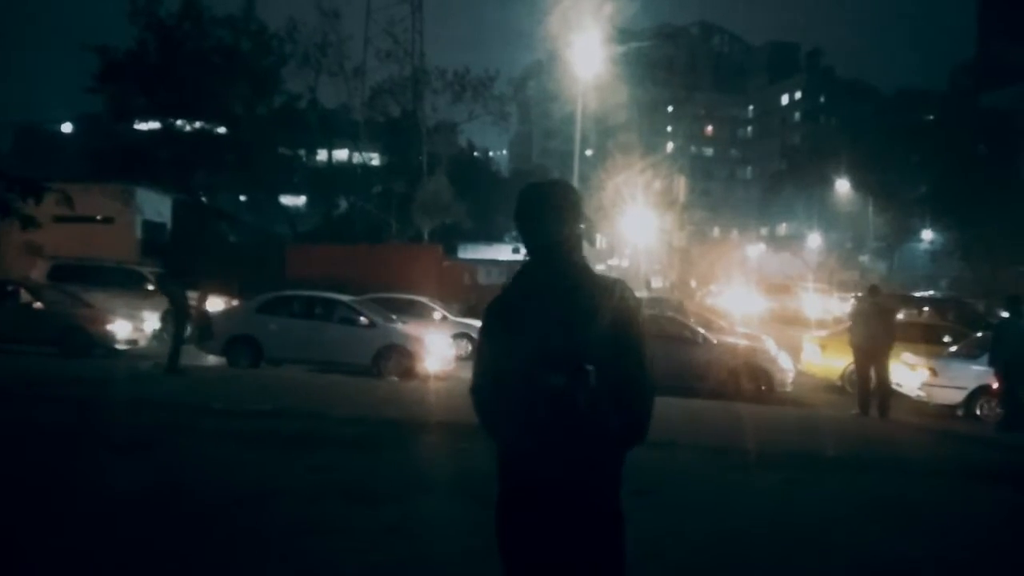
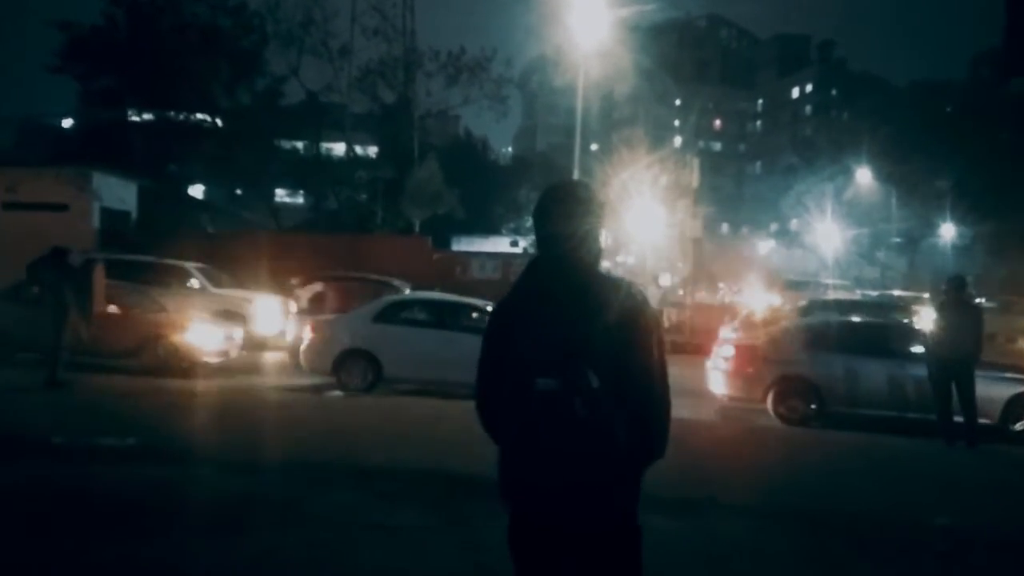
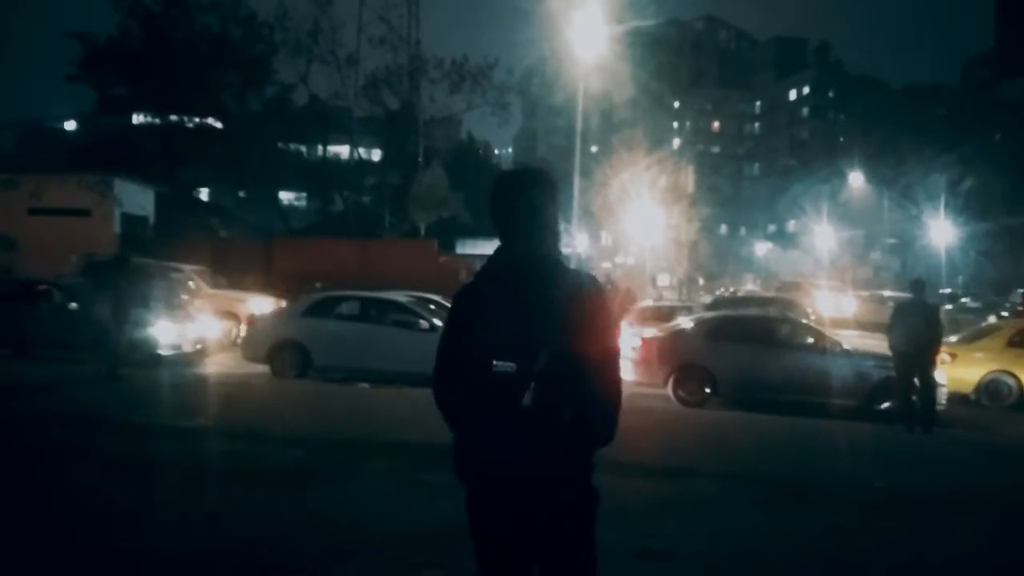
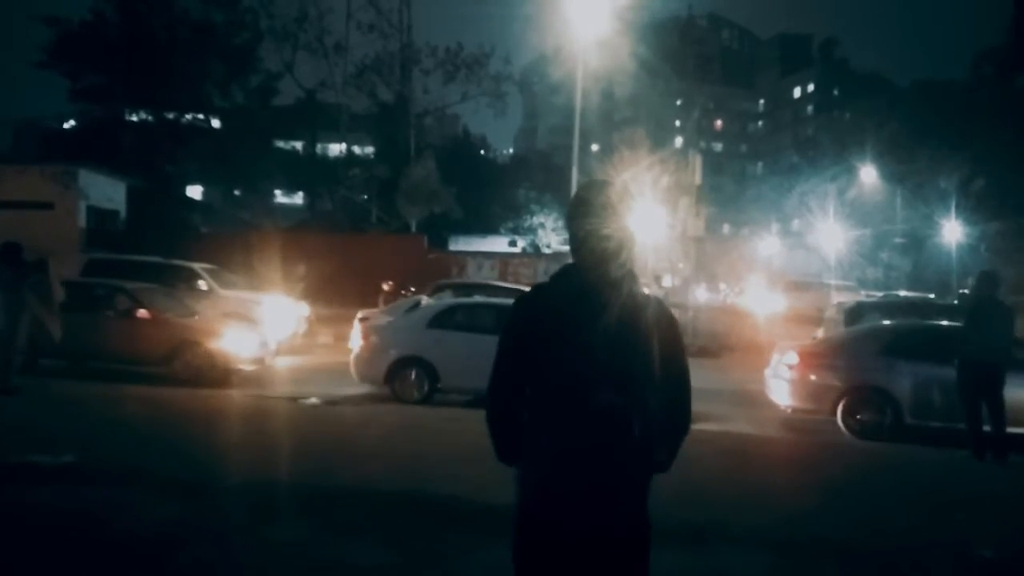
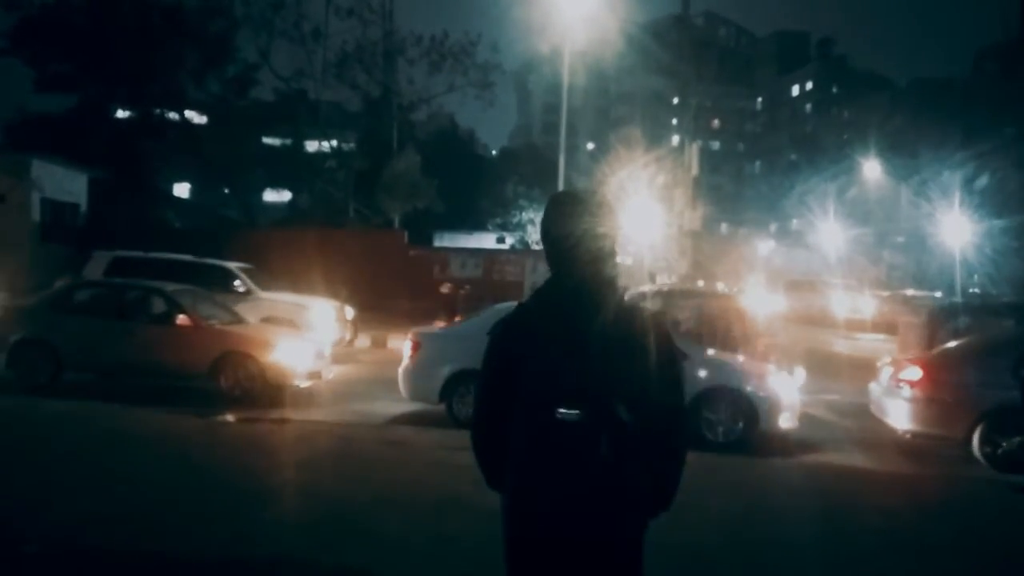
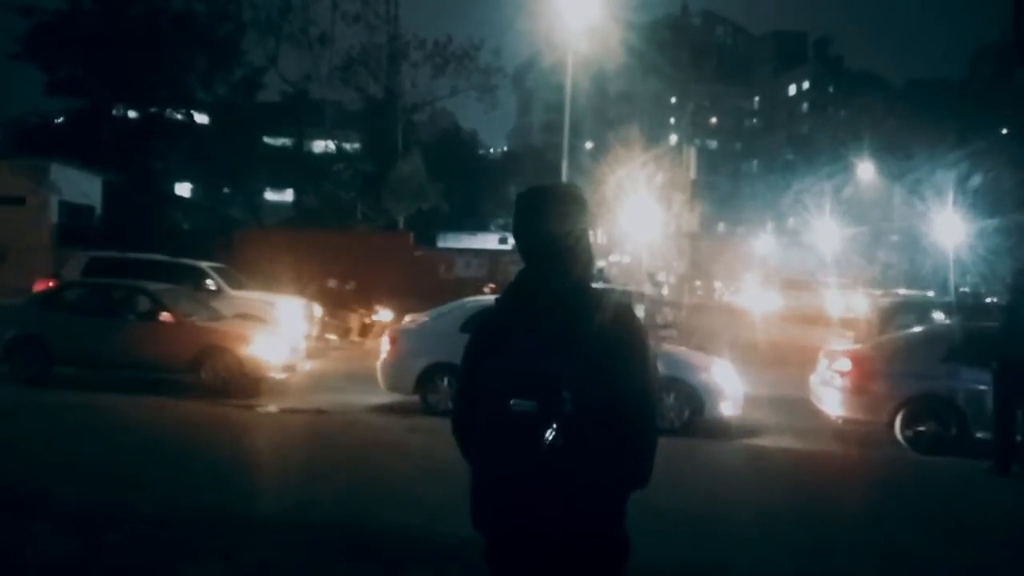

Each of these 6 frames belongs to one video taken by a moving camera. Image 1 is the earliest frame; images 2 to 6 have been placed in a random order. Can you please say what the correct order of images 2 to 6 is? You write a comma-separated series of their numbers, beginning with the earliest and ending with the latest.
3, 2, 4, 6, 5
